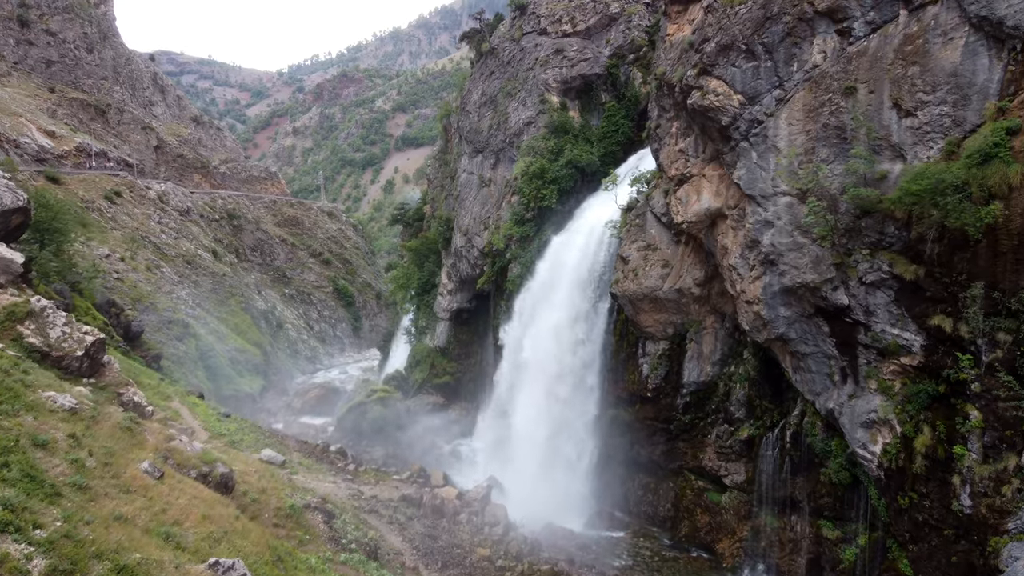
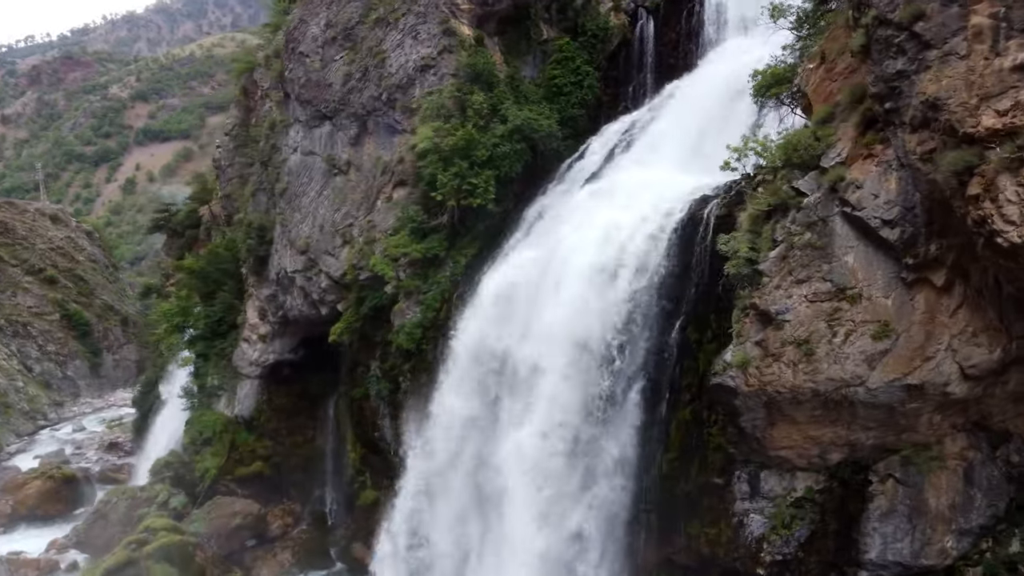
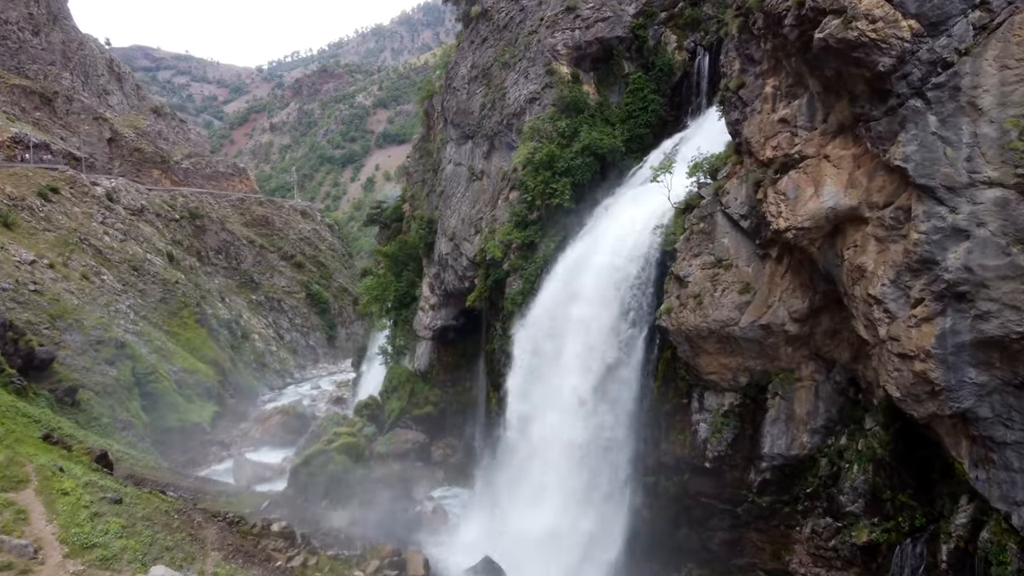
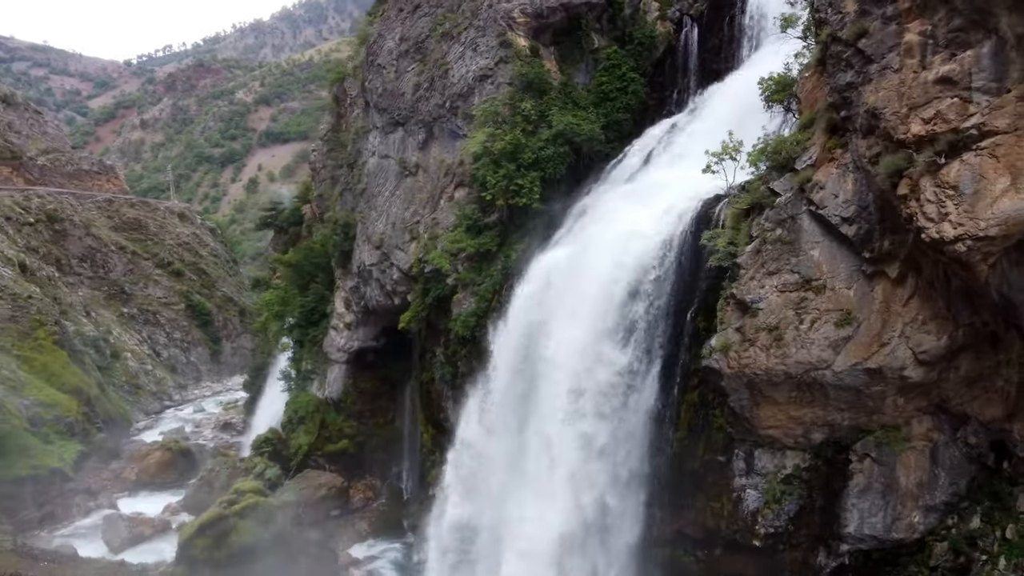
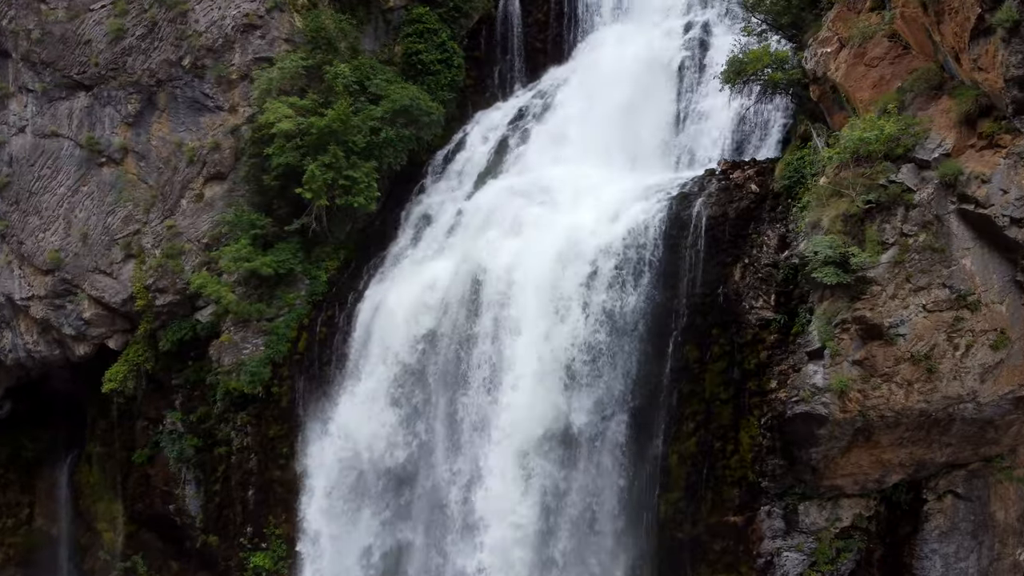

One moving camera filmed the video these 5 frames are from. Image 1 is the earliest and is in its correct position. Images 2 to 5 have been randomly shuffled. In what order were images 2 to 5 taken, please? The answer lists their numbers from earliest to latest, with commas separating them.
3, 4, 2, 5
